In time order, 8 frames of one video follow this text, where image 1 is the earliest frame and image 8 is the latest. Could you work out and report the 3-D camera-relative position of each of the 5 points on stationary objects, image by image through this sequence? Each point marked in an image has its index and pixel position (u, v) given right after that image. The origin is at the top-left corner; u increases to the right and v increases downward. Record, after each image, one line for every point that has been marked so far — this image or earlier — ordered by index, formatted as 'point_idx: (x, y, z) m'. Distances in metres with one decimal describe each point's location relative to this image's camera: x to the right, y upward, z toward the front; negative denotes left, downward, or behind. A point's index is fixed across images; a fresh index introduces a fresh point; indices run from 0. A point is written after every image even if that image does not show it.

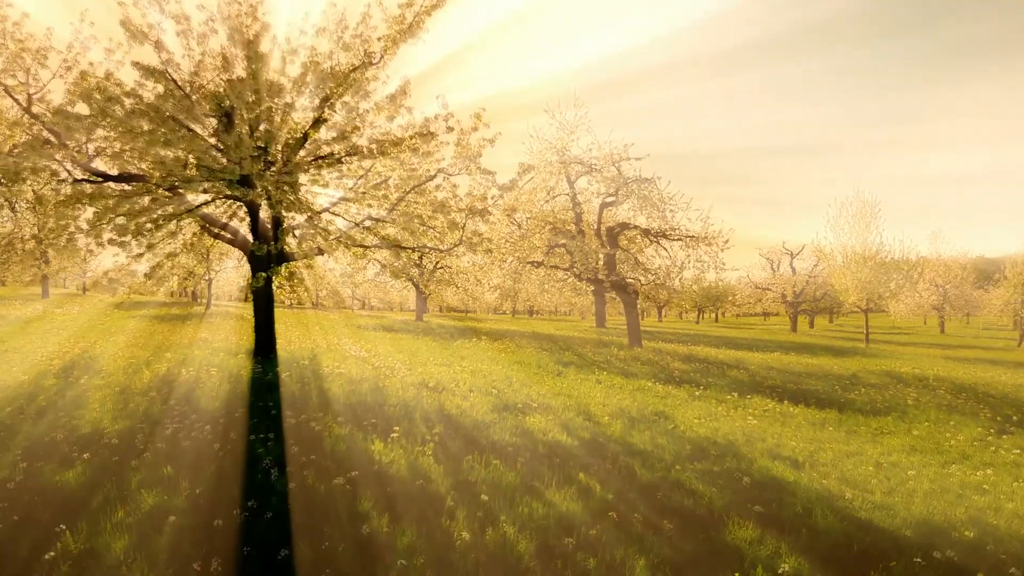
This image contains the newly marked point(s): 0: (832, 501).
0: (+3.3, -2.2, +9.4) m
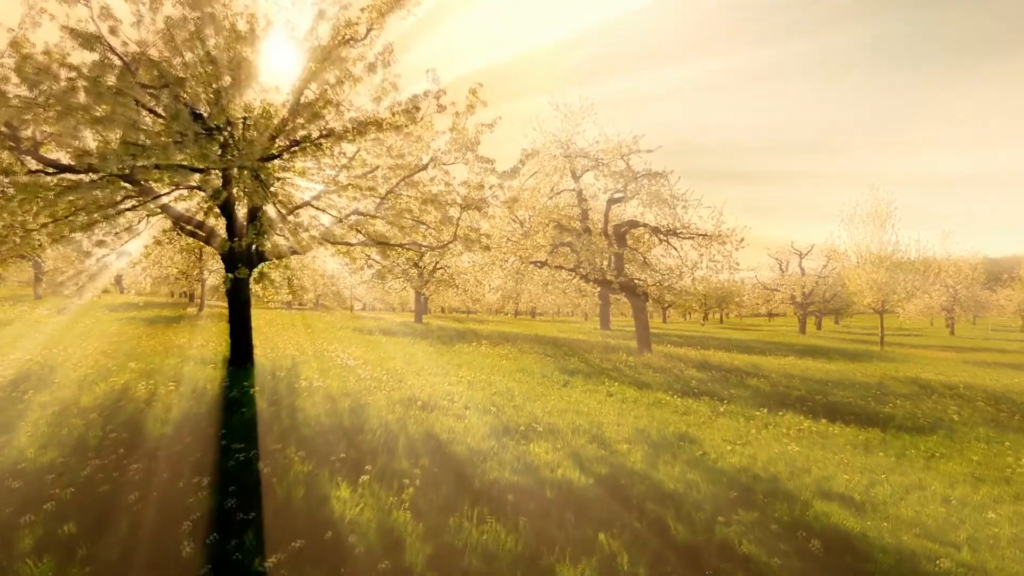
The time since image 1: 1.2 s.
0: (+3.3, -2.3, +7.4) m
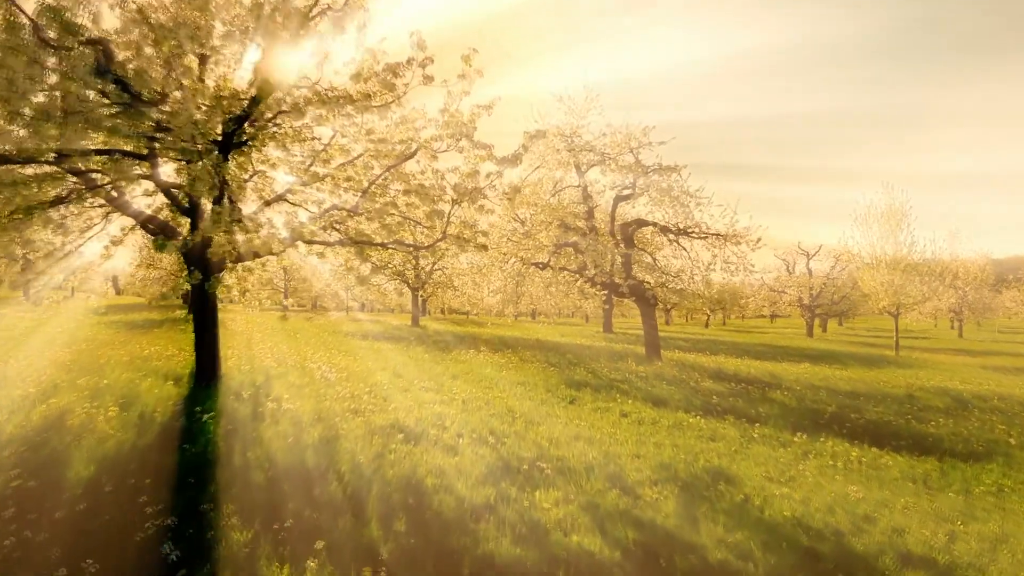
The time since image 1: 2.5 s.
0: (+3.4, -2.4, +5.2) m
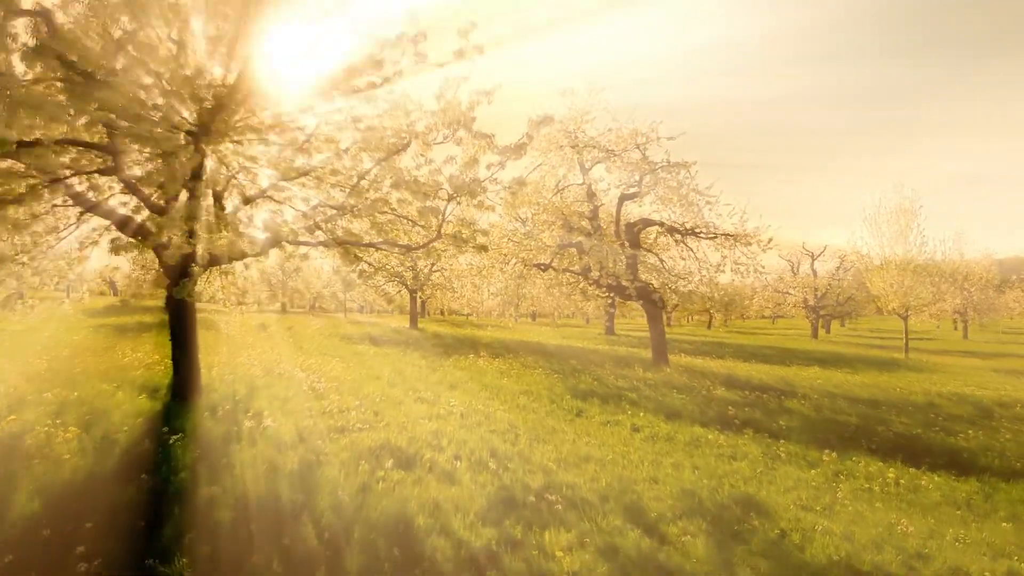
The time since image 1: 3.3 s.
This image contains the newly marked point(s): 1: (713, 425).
0: (+3.4, -2.5, +4.0) m
1: (+3.6, -2.4, +16.1) m
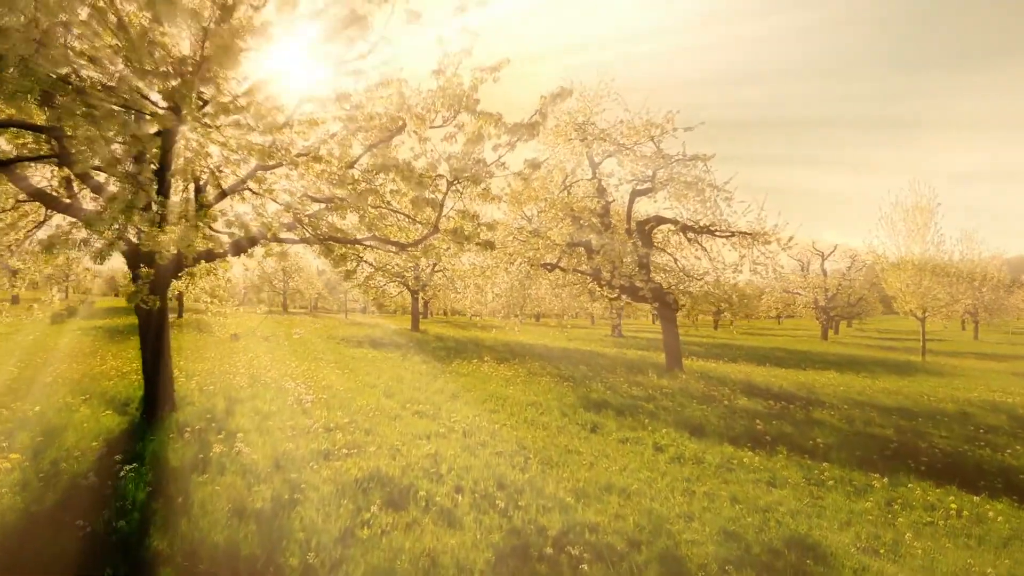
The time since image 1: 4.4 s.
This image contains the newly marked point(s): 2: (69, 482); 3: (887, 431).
0: (+3.5, -2.5, +2.4) m
1: (+3.7, -2.5, +14.5) m
2: (-4.4, -1.9, +9.0) m
3: (+7.7, -2.9, +18.6) m
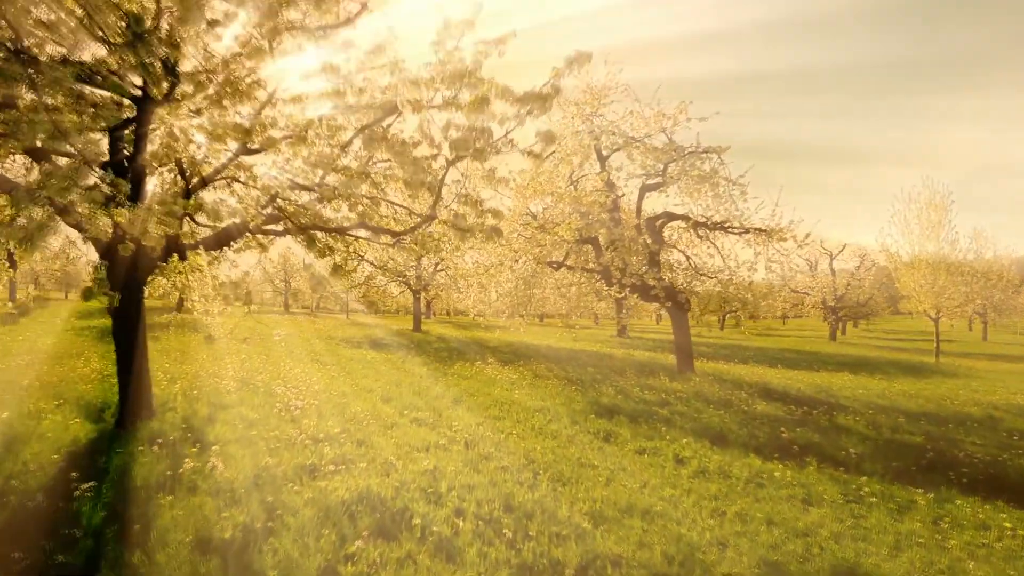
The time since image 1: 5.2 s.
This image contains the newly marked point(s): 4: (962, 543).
0: (+3.5, -2.4, +1.3) m
1: (+3.8, -2.4, +13.4) m
2: (-4.4, -1.9, +7.9) m
3: (+7.8, -2.9, +17.4) m
4: (+4.9, -2.7, +9.8) m
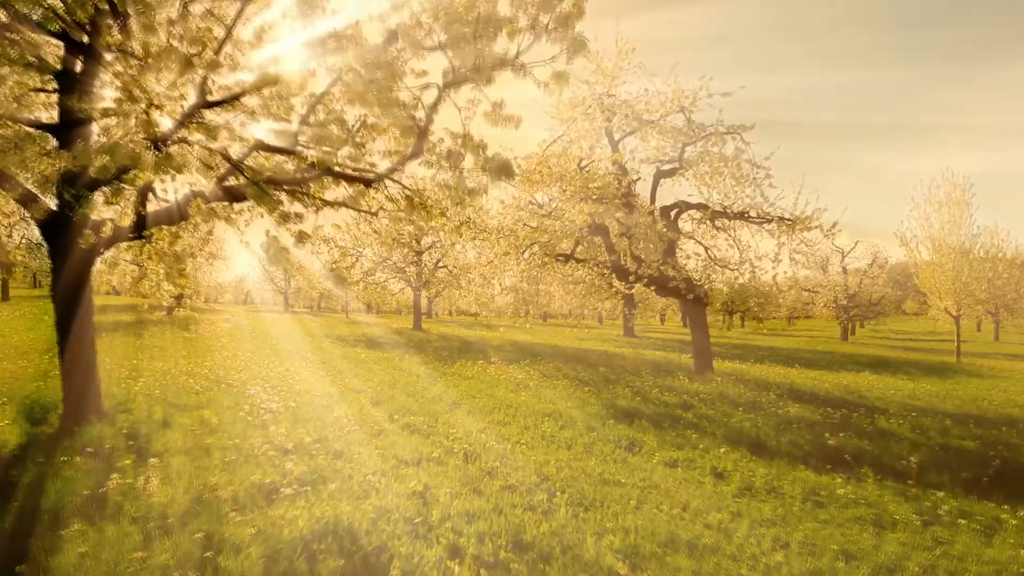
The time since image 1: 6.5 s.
0: (+3.6, -2.2, -0.6) m
1: (+3.9, -2.2, +11.5) m
2: (-4.3, -1.7, +6.1) m
3: (+7.9, -2.7, +15.5) m
4: (+5.0, -2.5, +8.0) m
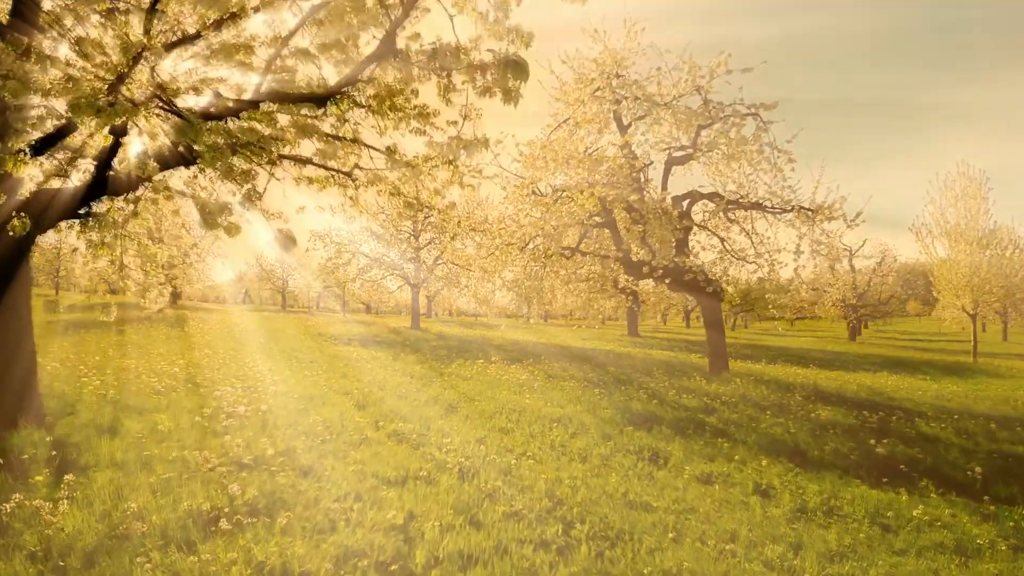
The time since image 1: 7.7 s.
0: (+3.6, -2.0, -2.2) m
1: (+3.9, -2.1, +9.9) m
2: (-4.2, -1.5, +4.5) m
3: (+8.0, -2.5, +13.9) m
4: (+5.0, -2.3, +6.3) m
